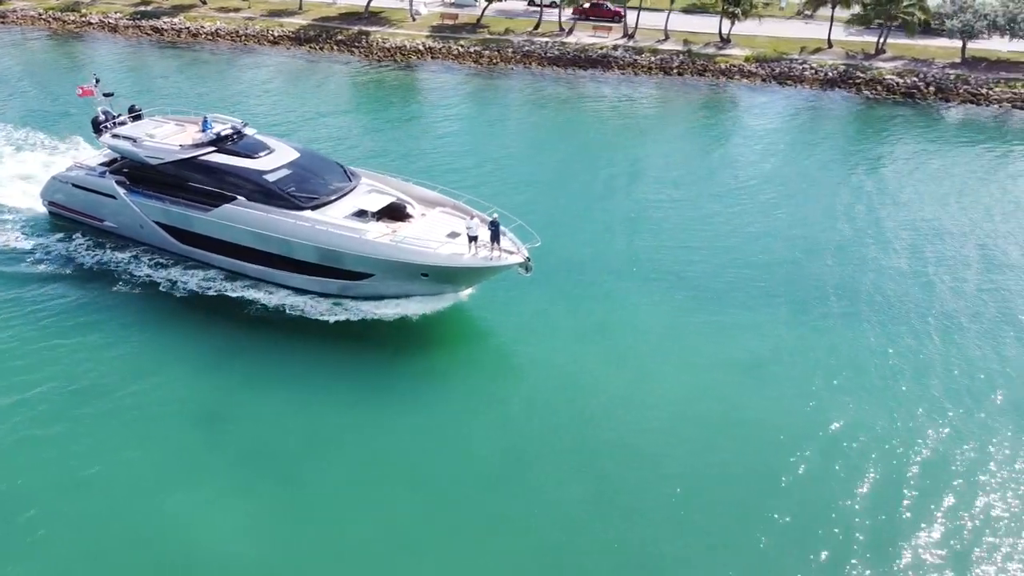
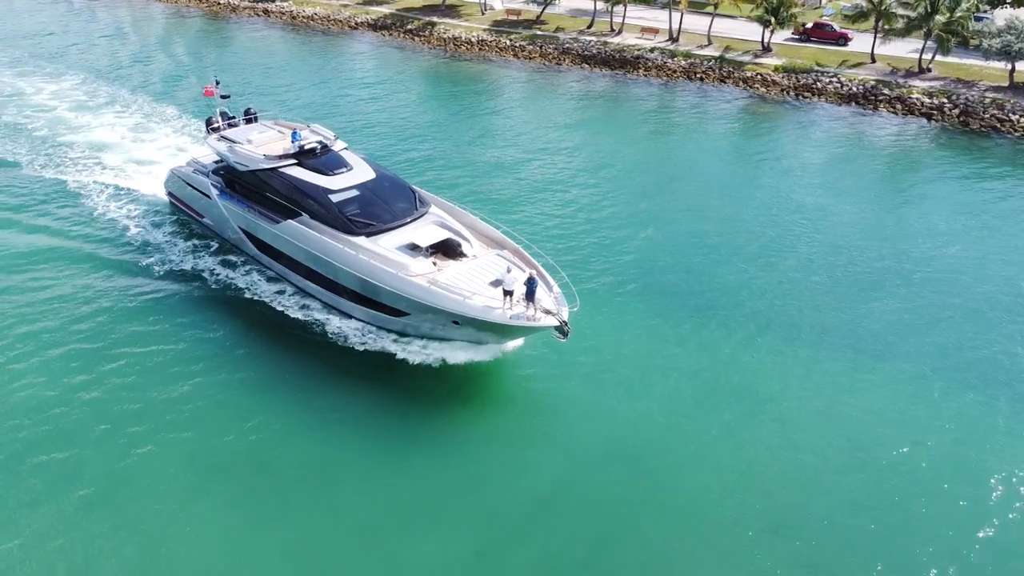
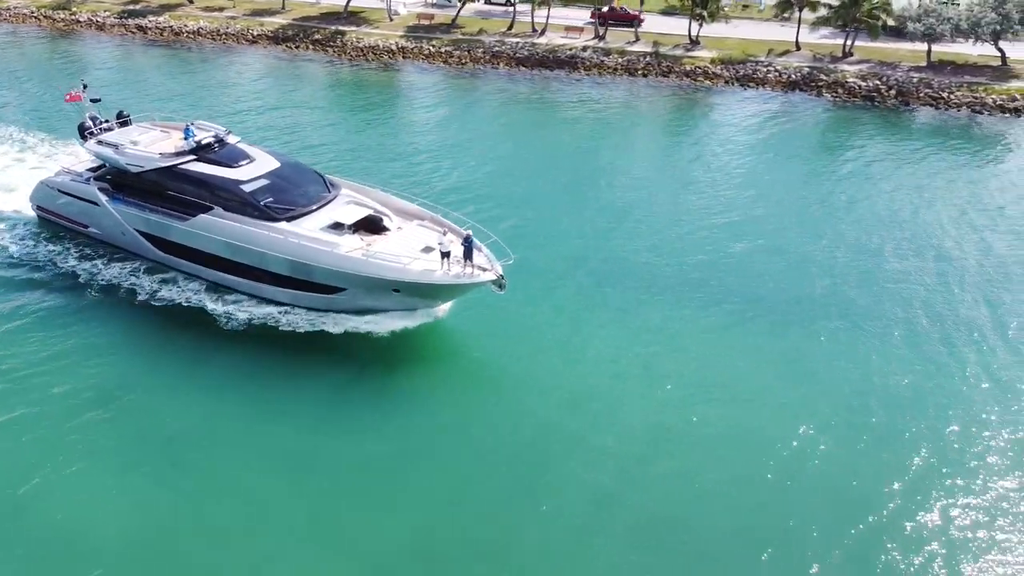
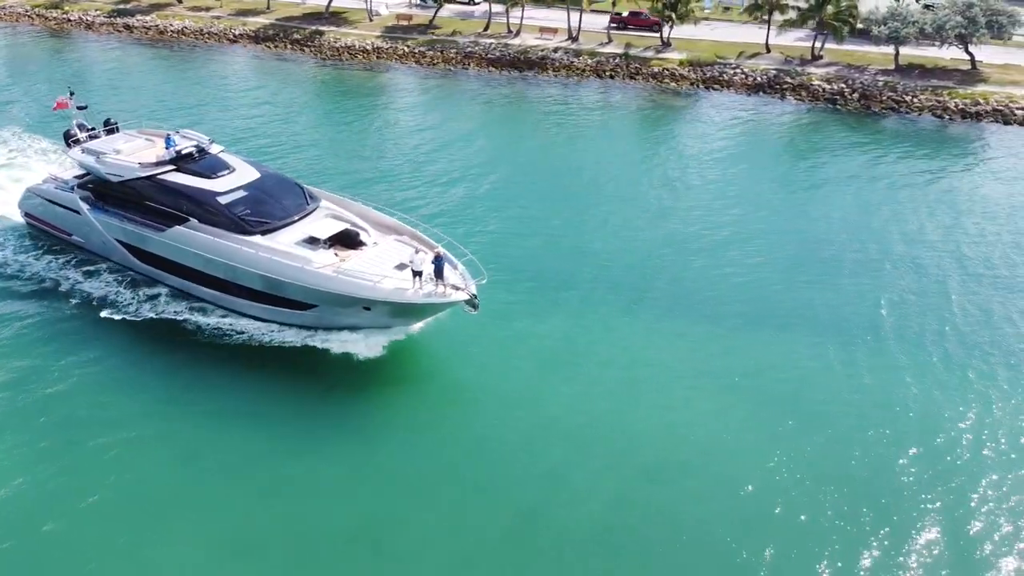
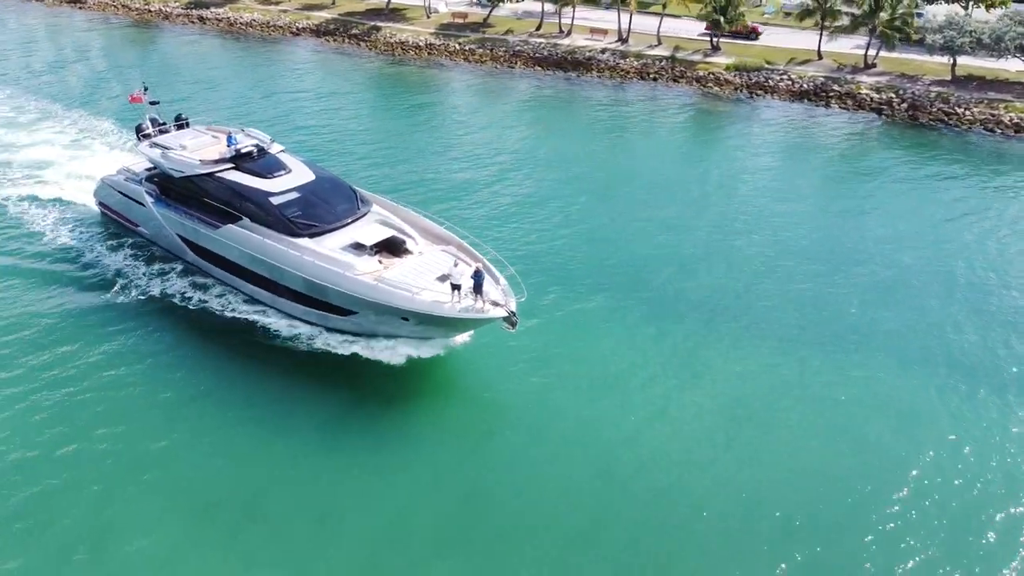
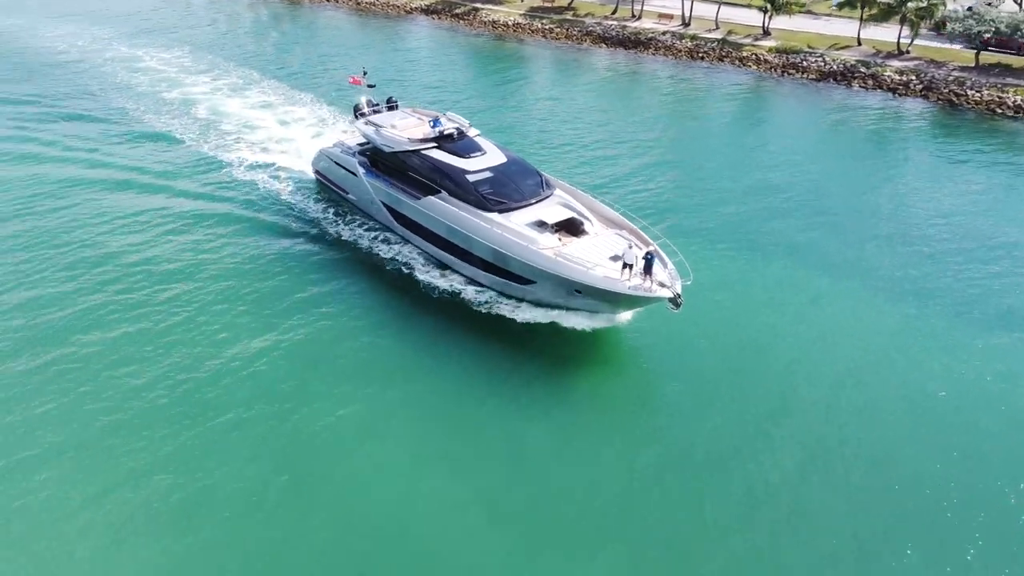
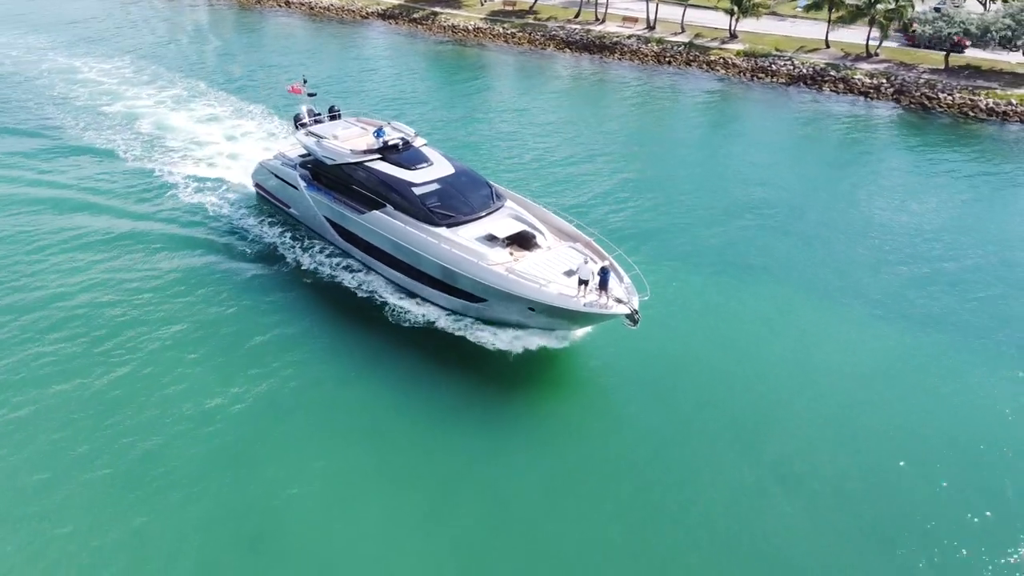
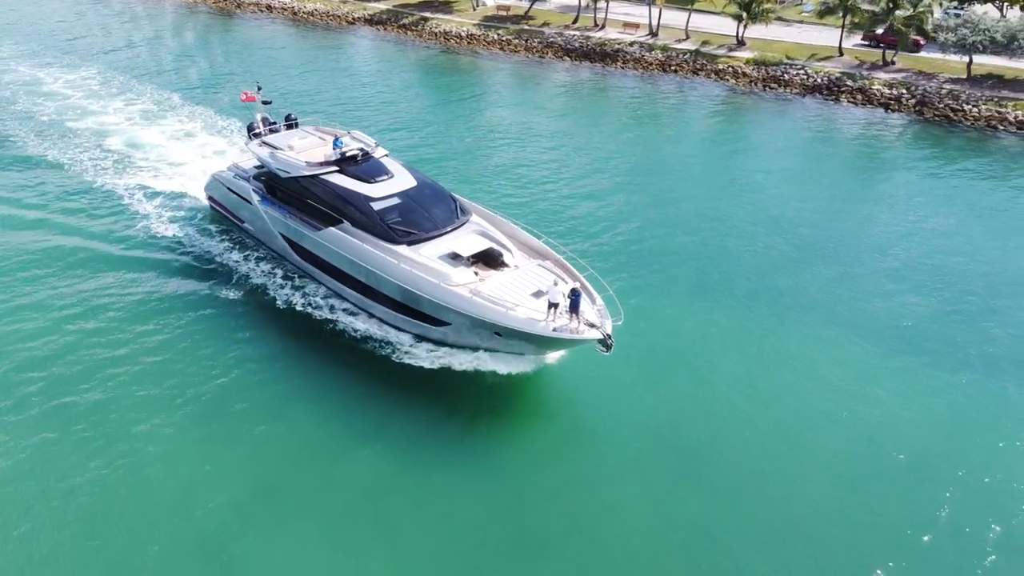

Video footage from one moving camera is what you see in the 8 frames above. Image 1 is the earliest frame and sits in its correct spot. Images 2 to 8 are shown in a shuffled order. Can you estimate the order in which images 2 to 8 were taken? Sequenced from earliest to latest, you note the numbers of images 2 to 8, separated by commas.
3, 4, 5, 2, 8, 7, 6
